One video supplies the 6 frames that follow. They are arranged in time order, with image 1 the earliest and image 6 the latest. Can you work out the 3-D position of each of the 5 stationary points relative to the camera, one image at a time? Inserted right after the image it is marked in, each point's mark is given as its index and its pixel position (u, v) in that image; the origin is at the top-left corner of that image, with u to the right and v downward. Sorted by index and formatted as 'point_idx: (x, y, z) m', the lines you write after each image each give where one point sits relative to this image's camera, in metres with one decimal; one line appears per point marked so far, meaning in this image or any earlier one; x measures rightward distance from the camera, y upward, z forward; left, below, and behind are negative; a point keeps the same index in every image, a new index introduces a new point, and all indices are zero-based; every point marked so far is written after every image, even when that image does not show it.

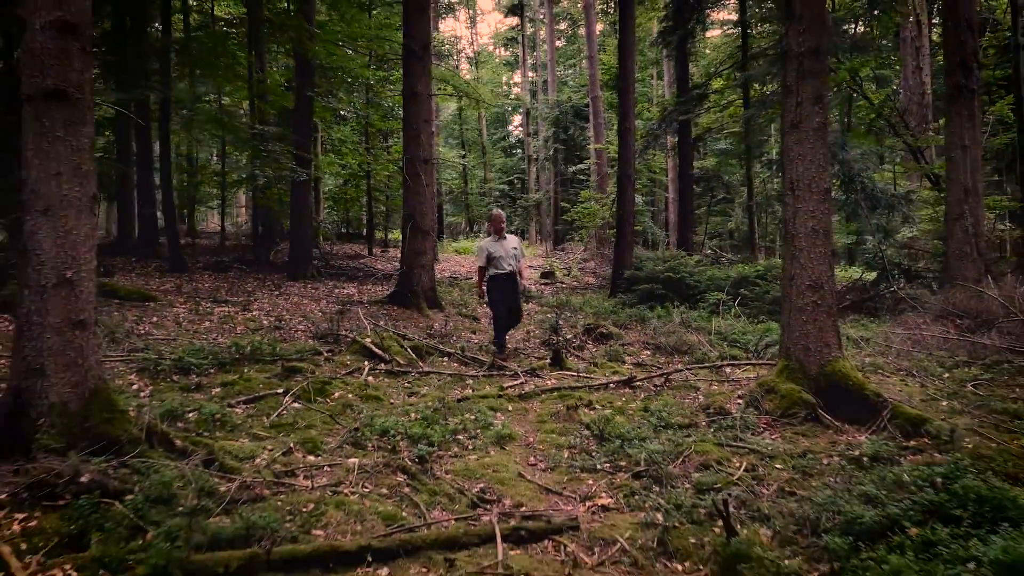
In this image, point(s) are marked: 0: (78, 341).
0: (-1.7, -0.2, +3.7) m
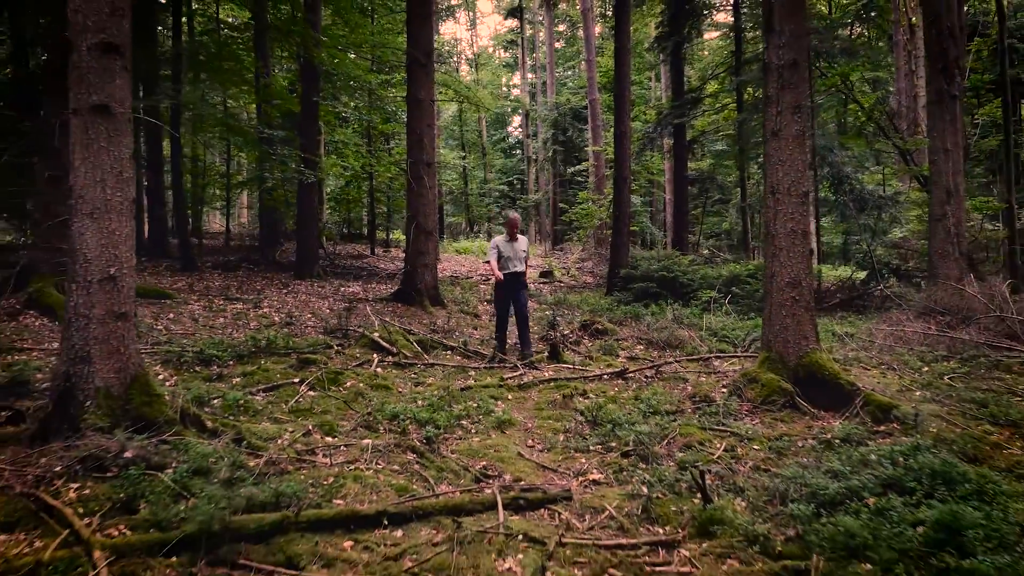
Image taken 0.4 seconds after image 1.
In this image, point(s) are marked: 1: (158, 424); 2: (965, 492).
0: (-1.7, -0.2, +4.0) m
1: (-1.6, -0.6, +4.0) m
2: (+1.8, -0.8, +3.6) m
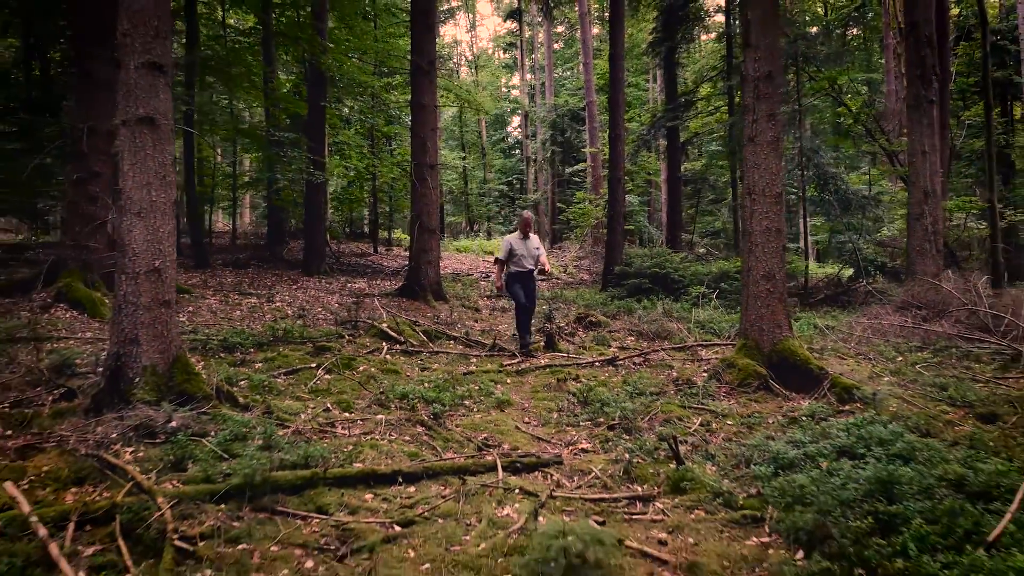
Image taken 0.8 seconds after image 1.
0: (-1.8, -0.1, +4.6) m
1: (-1.6, -0.5, +4.5) m
2: (+1.8, -0.7, +4.1) m
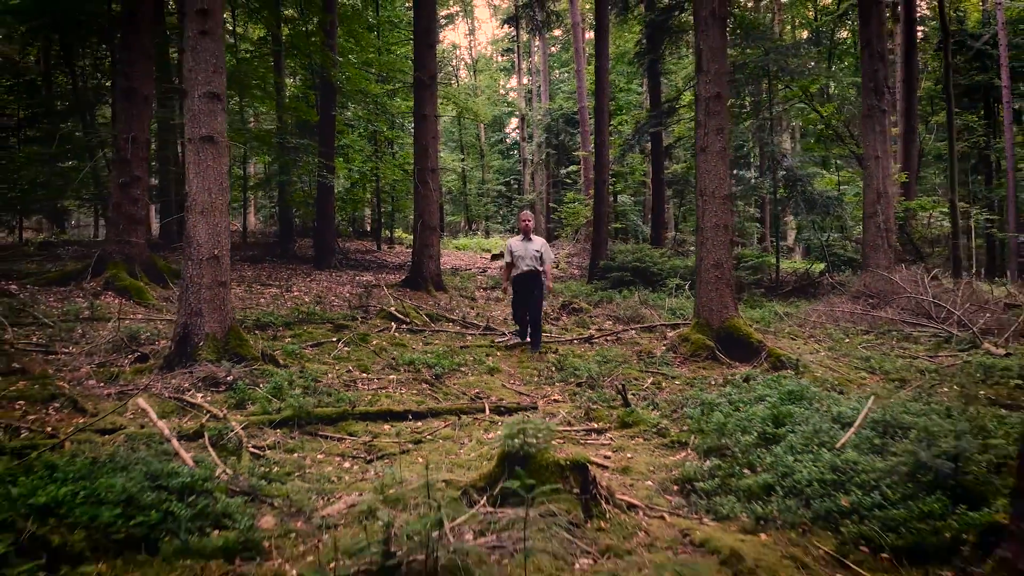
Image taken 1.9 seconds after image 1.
0: (-1.8, 0.0, +5.7) m
1: (-1.7, -0.4, +5.7) m
2: (+1.7, -0.6, +5.2) m
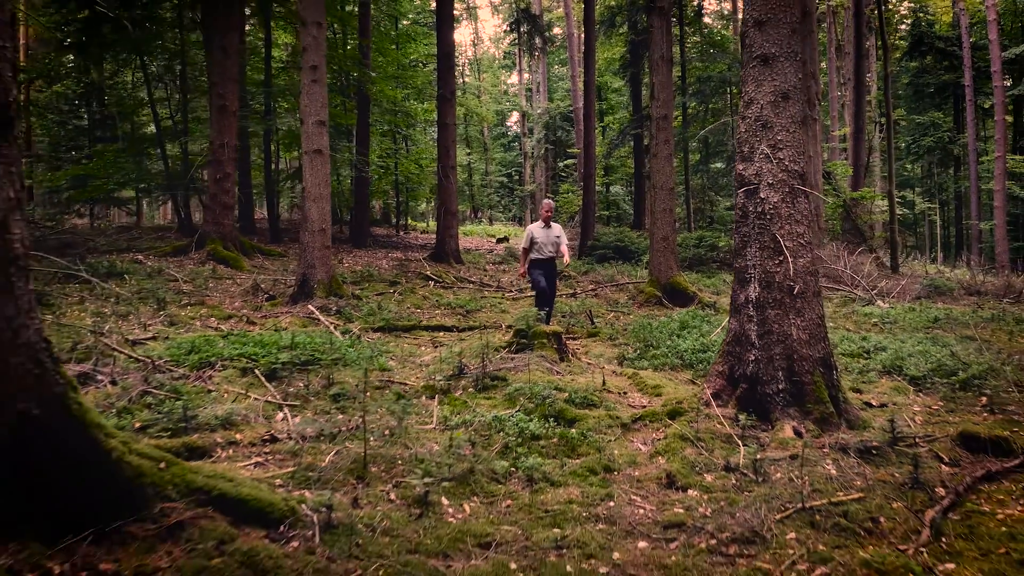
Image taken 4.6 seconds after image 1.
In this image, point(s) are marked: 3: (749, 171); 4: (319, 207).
0: (-1.8, +0.3, +8.6) m
1: (-1.6, -0.1, +8.6) m
2: (+1.8, -0.3, +8.1) m
3: (+1.2, +0.6, +4.8) m
4: (-1.8, +0.8, +8.5) m
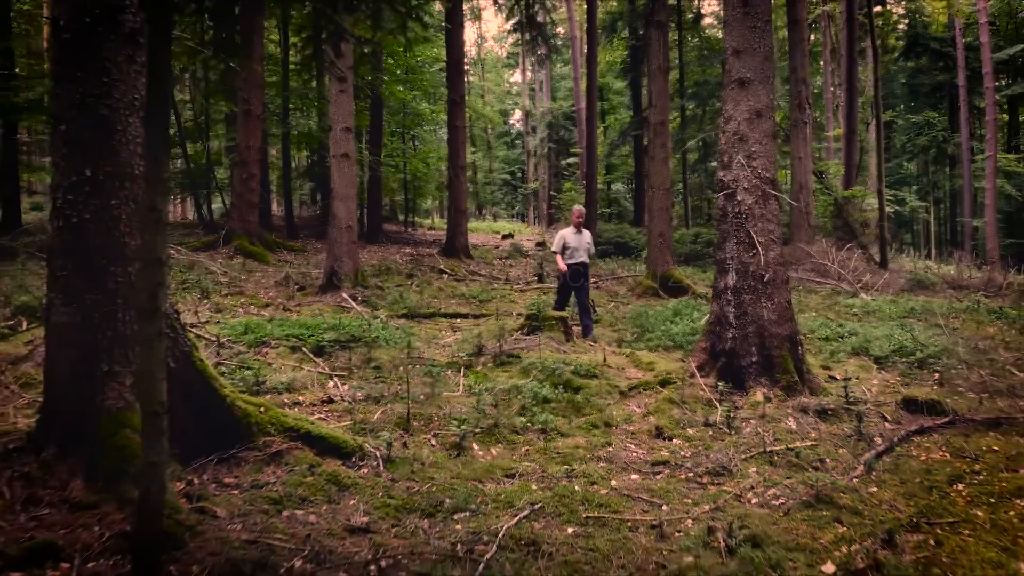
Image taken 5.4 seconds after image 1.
0: (-1.7, +0.4, +9.4) m
1: (-1.5, 0.0, +9.4) m
2: (+1.9, -0.2, +8.9) m
3: (+1.3, +0.7, +5.6) m
4: (-1.7, +0.8, +9.3) m
